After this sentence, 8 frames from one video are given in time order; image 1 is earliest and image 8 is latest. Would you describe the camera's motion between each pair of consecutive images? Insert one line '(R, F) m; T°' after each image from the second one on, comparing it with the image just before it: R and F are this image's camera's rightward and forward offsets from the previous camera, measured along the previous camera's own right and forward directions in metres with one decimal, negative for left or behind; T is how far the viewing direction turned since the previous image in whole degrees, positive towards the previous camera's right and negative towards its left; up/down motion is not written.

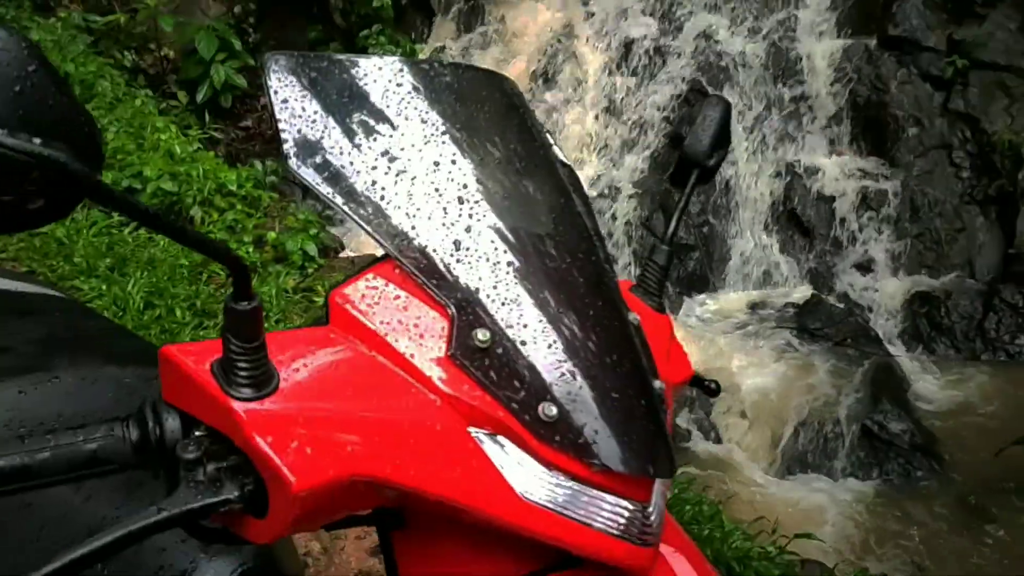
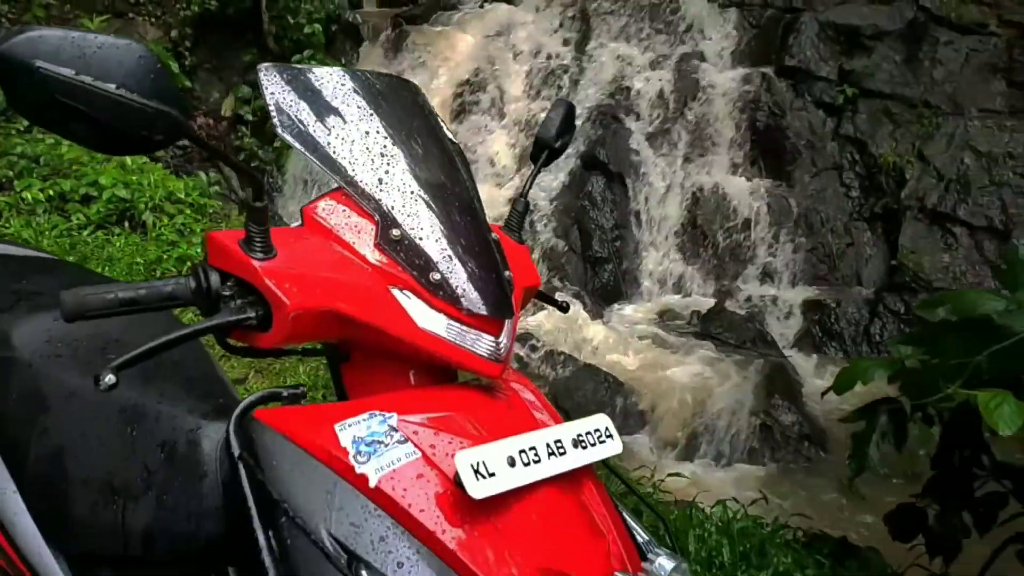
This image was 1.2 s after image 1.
(0.0, -0.6) m; +4°
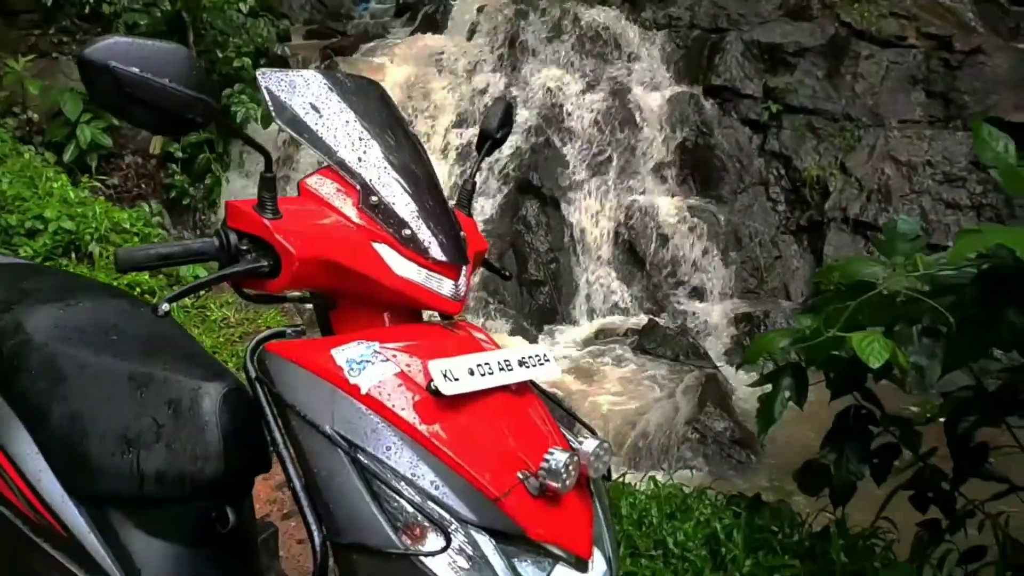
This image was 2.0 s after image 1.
(-0.1, -0.1) m; +4°
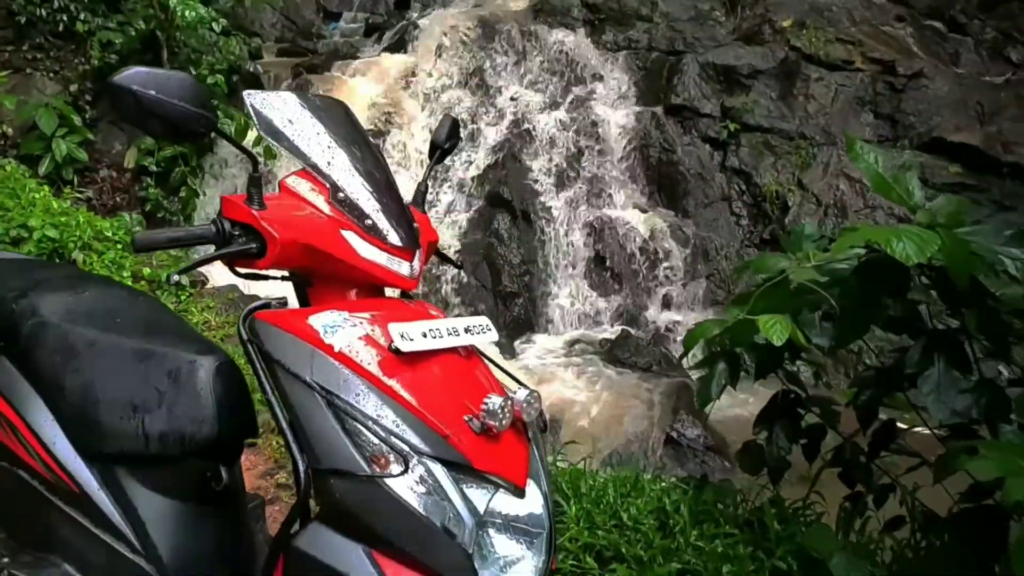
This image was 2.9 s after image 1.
(0.0, -0.3) m; +2°
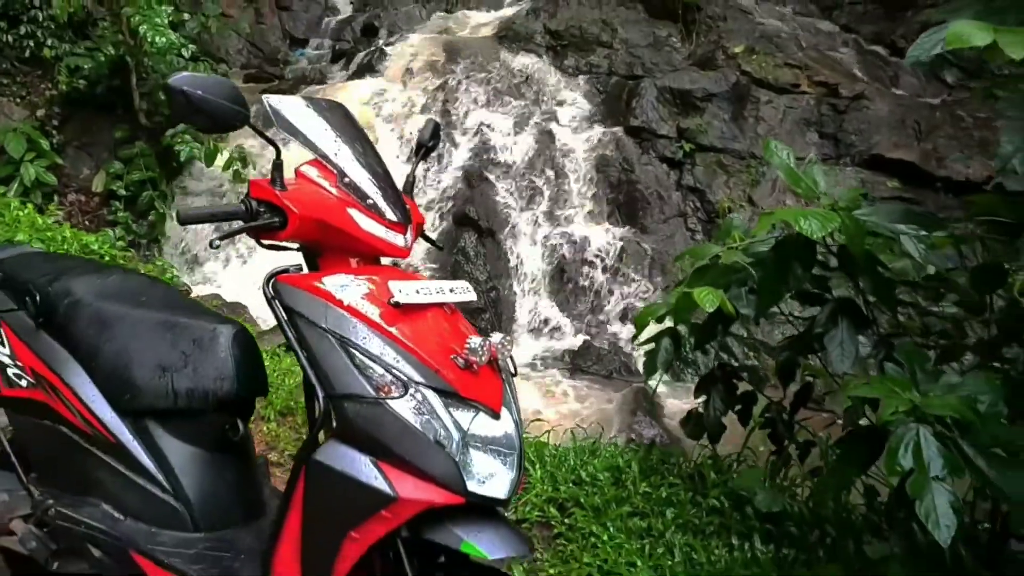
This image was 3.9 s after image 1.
(0.0, -0.4) m; +2°
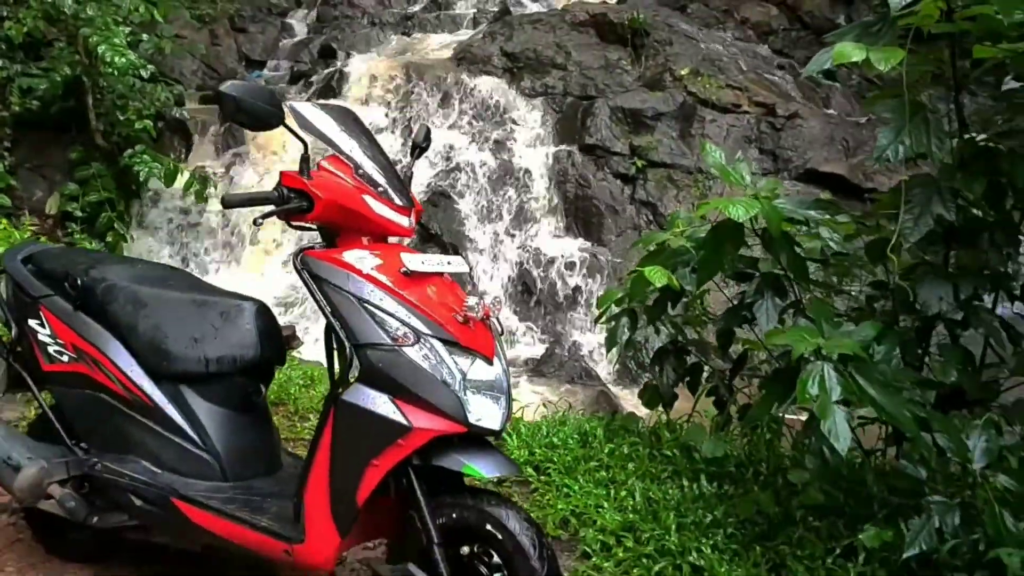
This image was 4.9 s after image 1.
(-0.1, -0.4) m; +3°
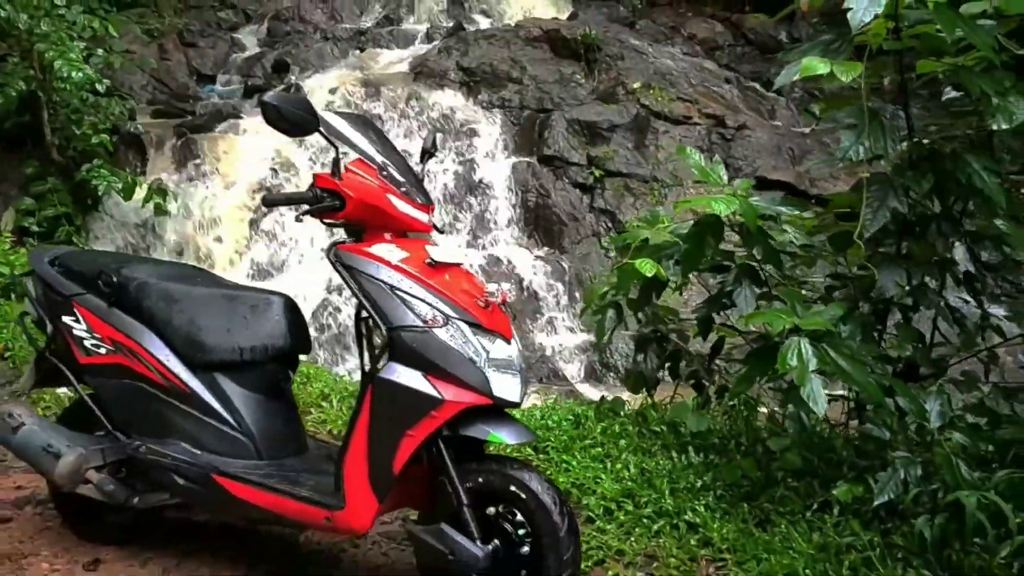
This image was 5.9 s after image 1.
(-0.2, -0.3) m; +3°
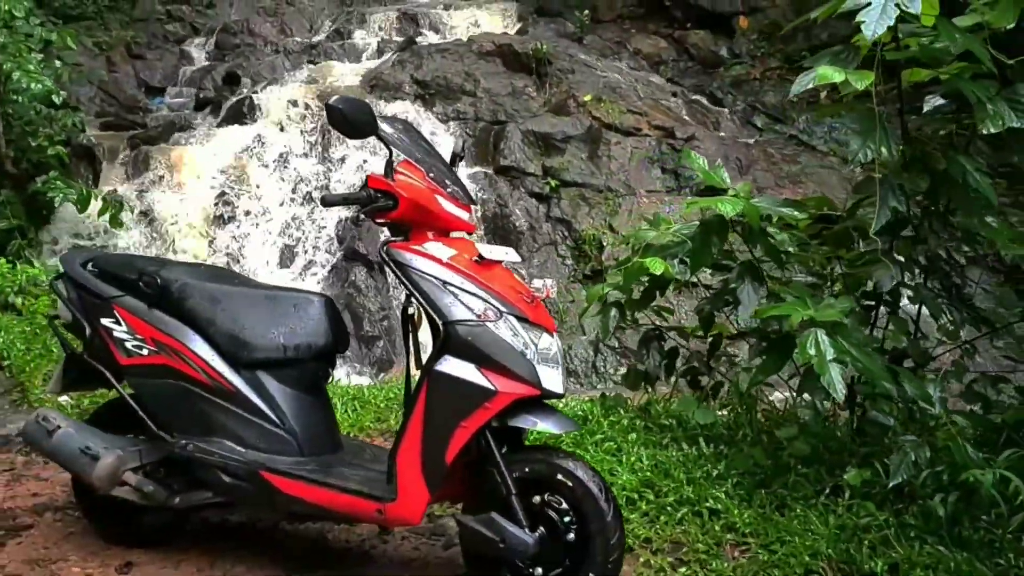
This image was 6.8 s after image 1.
(-0.3, -0.1) m; +4°
